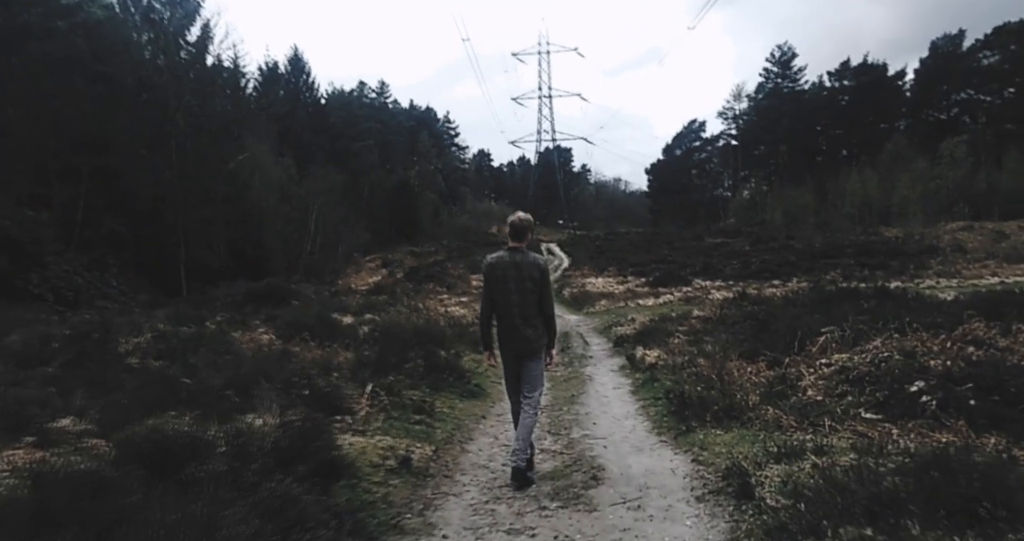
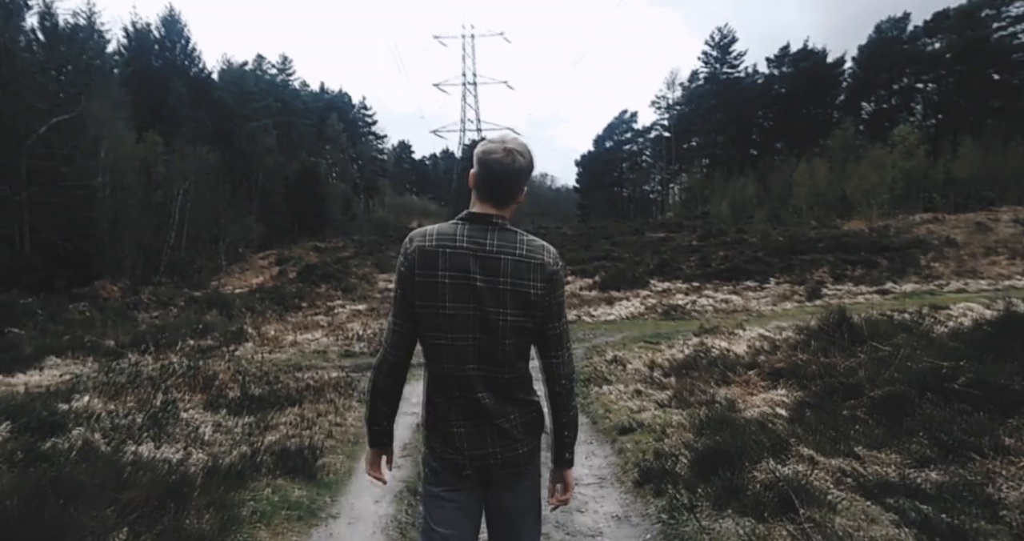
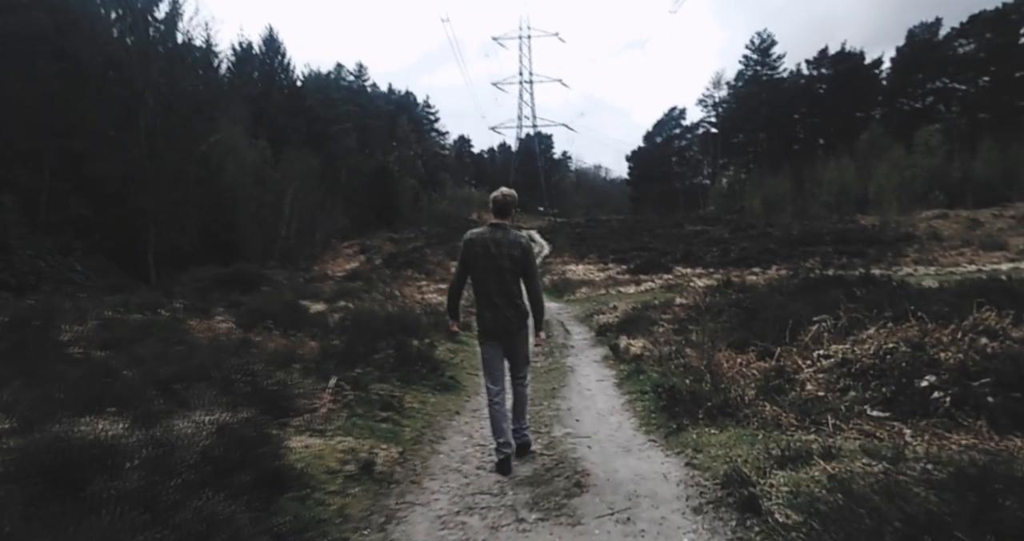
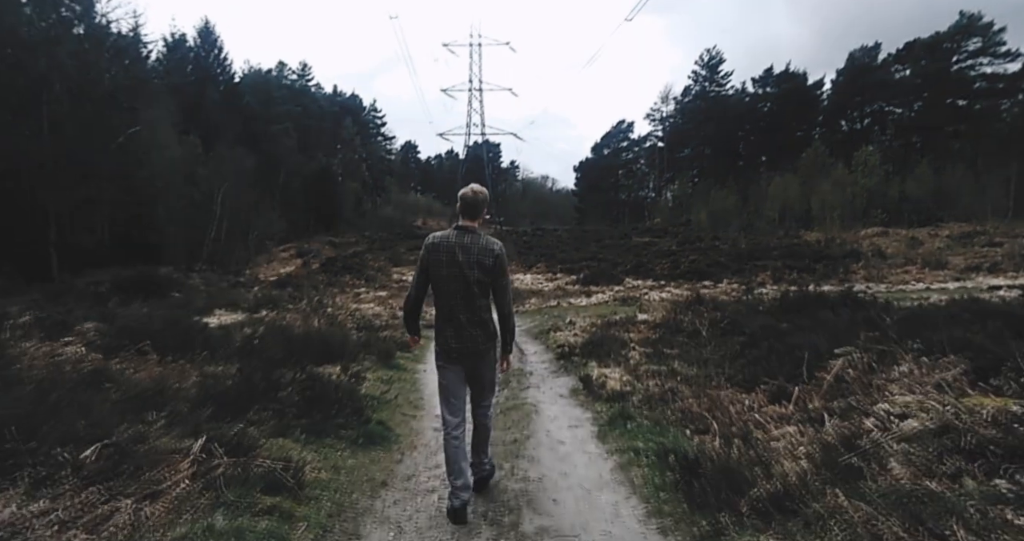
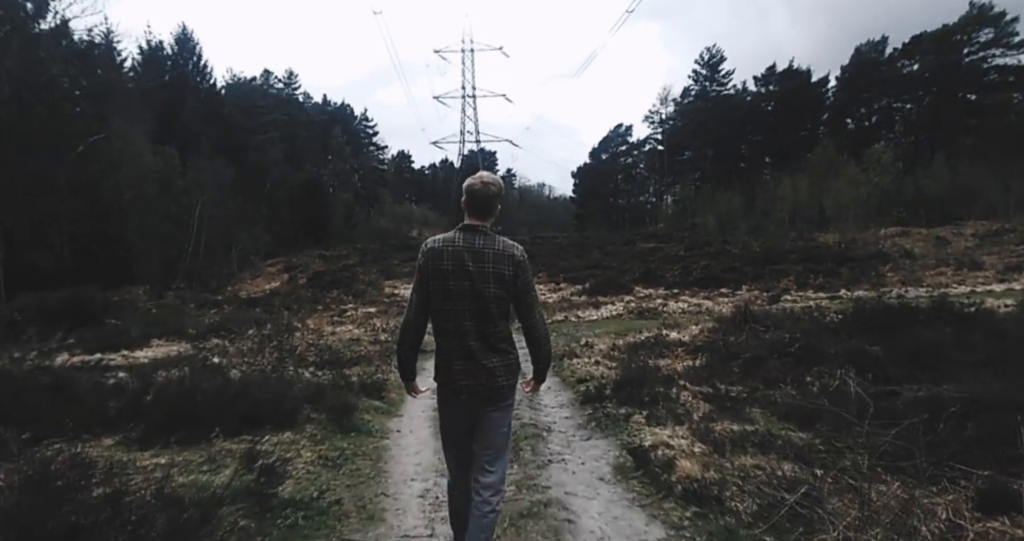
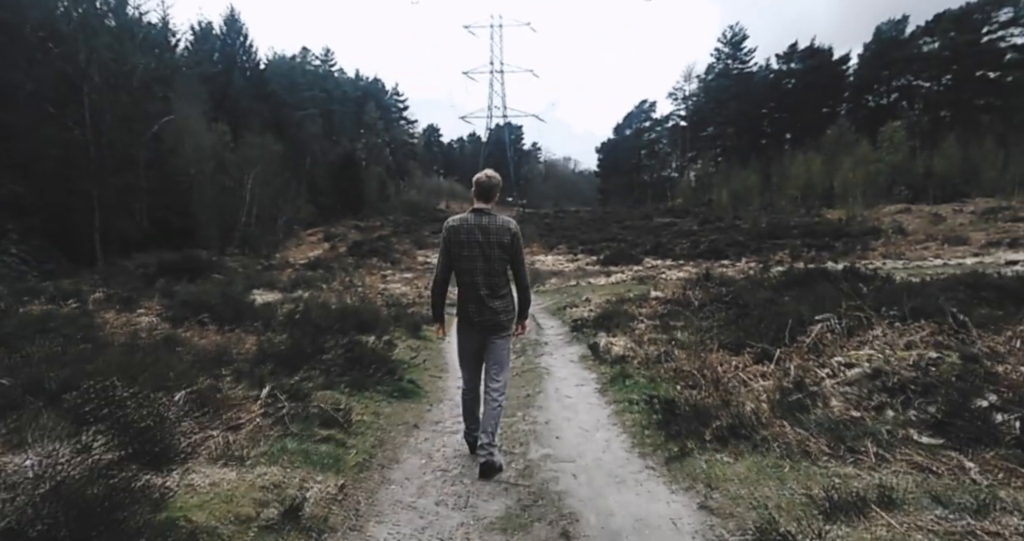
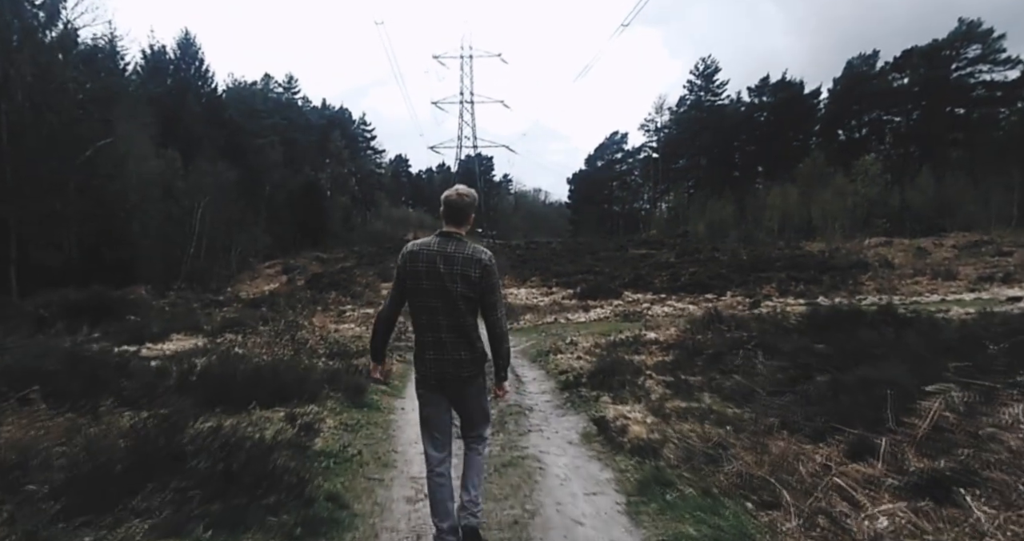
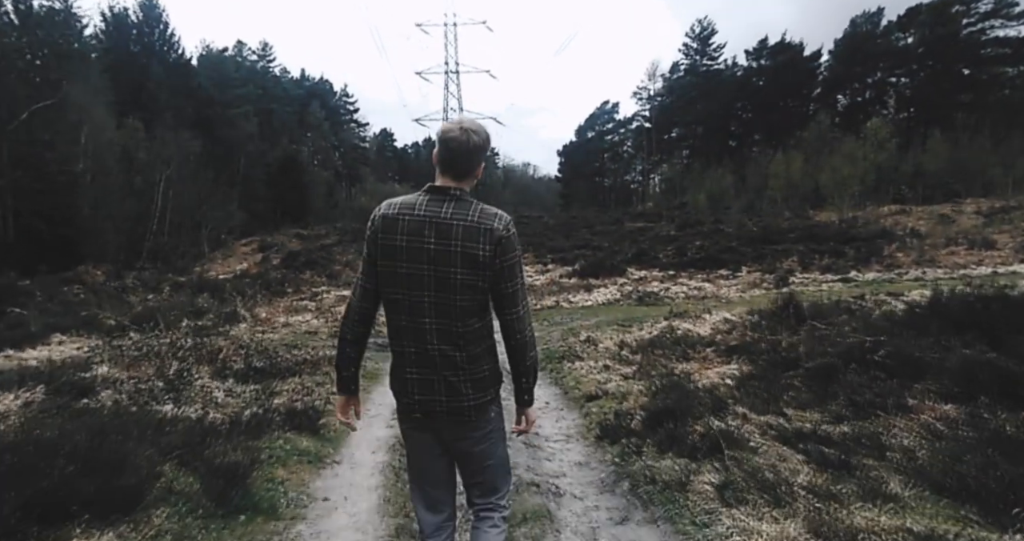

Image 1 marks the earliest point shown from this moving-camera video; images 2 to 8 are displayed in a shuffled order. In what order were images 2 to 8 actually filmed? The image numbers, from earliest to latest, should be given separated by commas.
3, 6, 4, 7, 5, 8, 2
